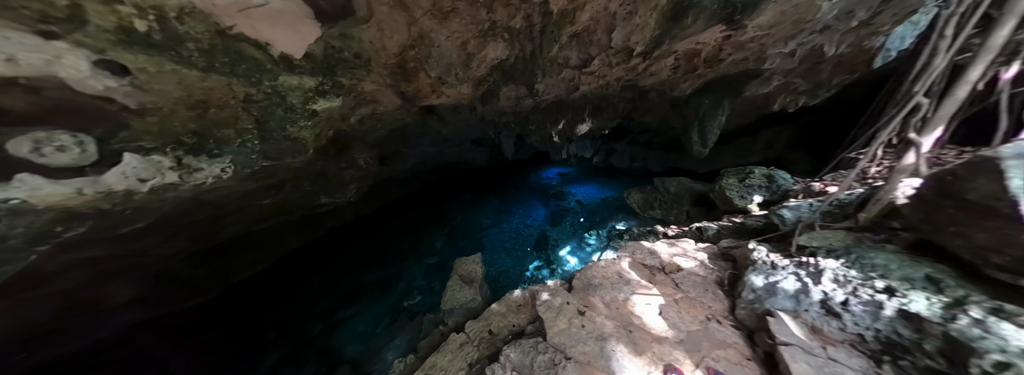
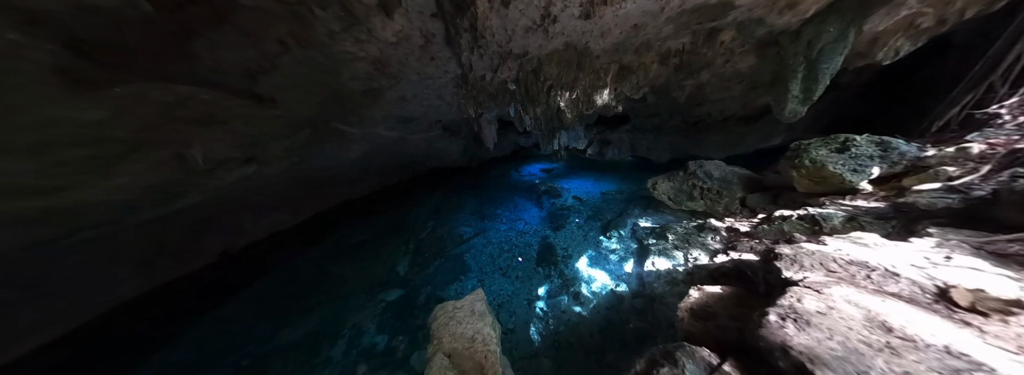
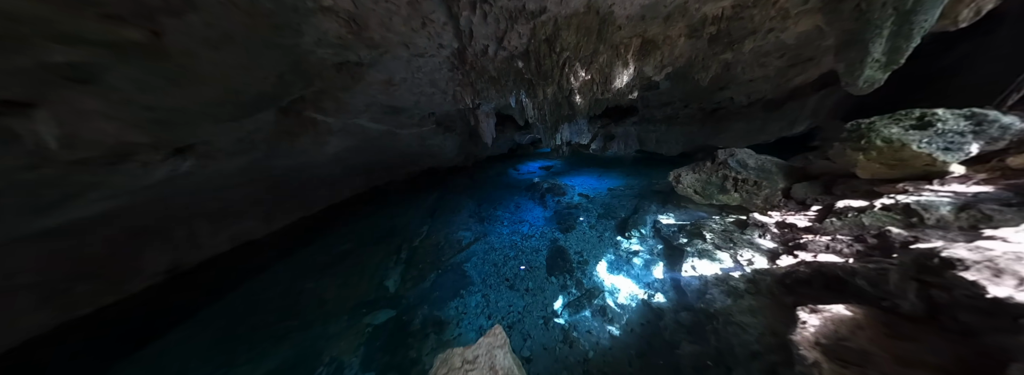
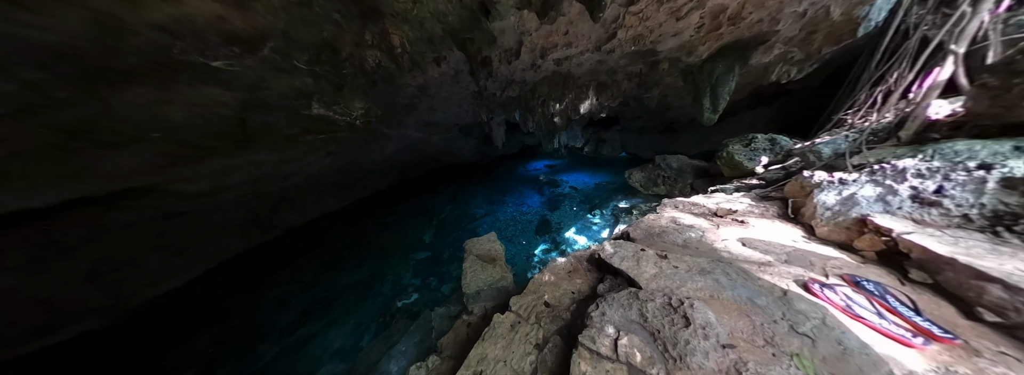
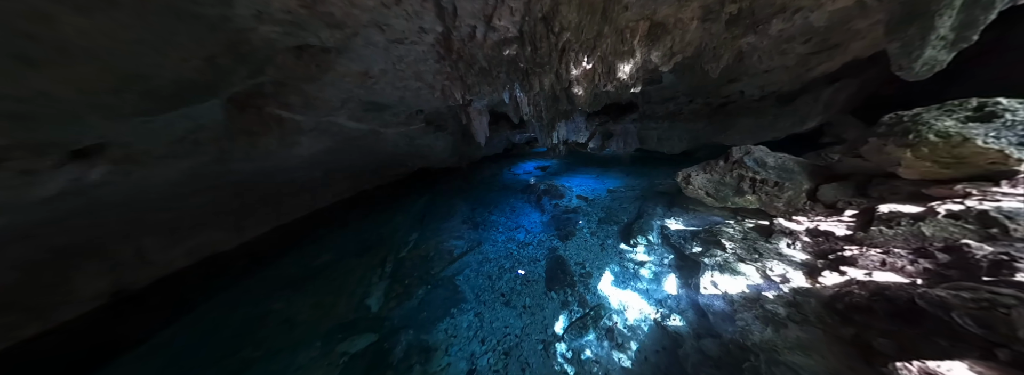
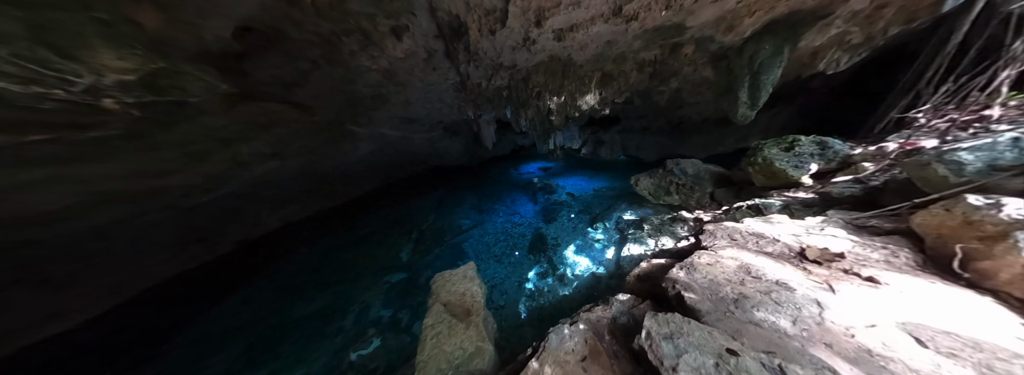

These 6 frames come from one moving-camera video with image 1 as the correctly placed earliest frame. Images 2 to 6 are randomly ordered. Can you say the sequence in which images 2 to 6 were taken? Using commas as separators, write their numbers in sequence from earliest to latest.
4, 6, 2, 3, 5
